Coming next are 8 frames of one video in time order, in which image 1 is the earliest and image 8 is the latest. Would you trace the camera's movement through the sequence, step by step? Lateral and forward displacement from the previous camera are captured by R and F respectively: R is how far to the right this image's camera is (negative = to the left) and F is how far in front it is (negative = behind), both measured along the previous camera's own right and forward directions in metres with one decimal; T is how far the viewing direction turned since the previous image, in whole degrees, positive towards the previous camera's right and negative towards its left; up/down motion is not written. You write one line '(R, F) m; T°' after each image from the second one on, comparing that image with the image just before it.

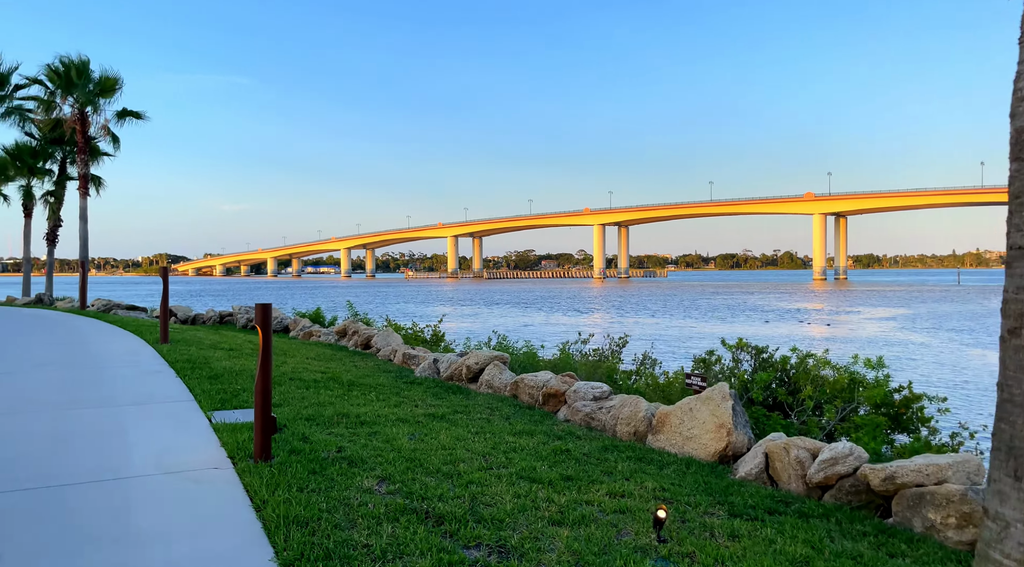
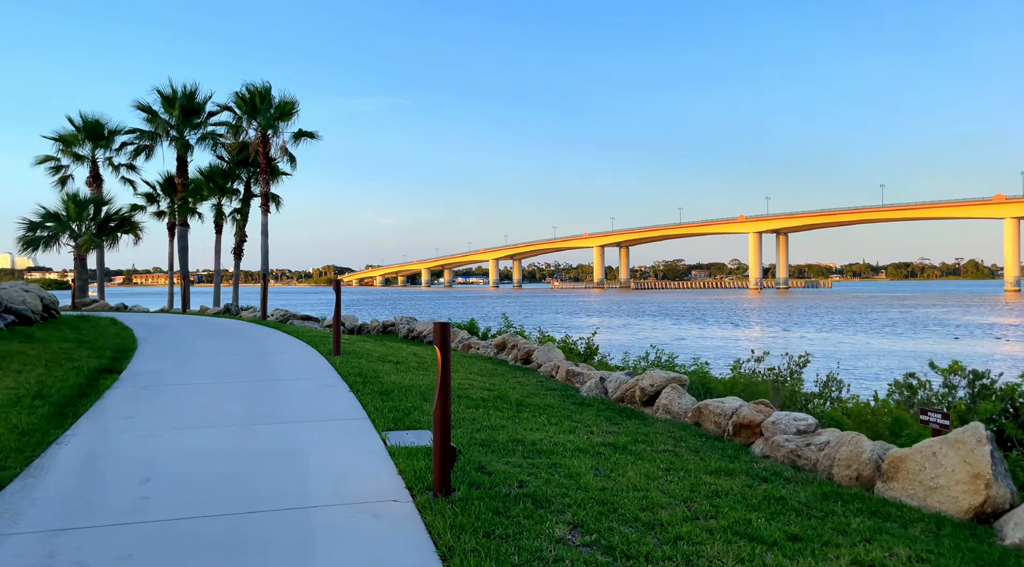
(-0.3, +0.6) m; -12°
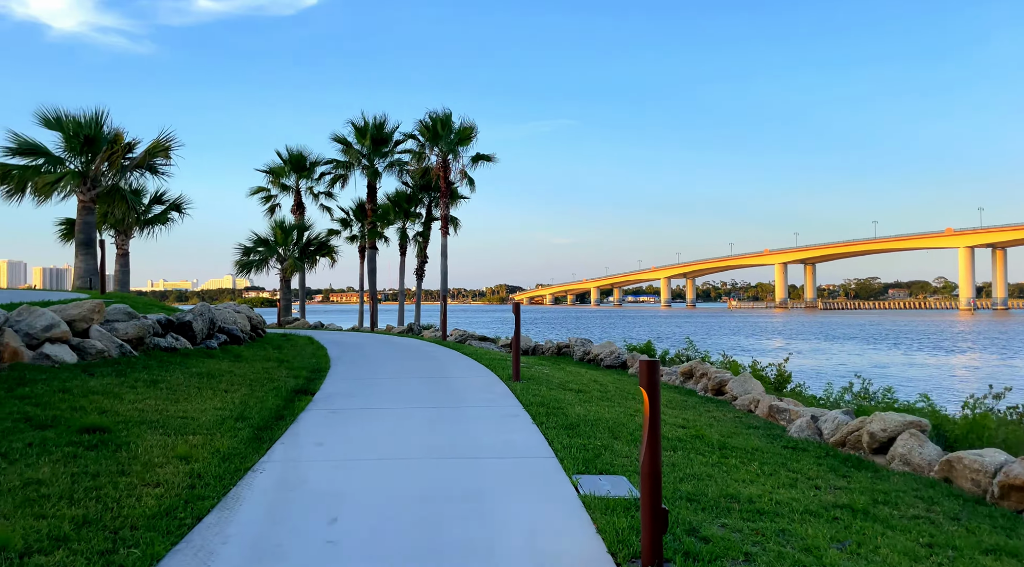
(-0.3, +0.6) m; -13°
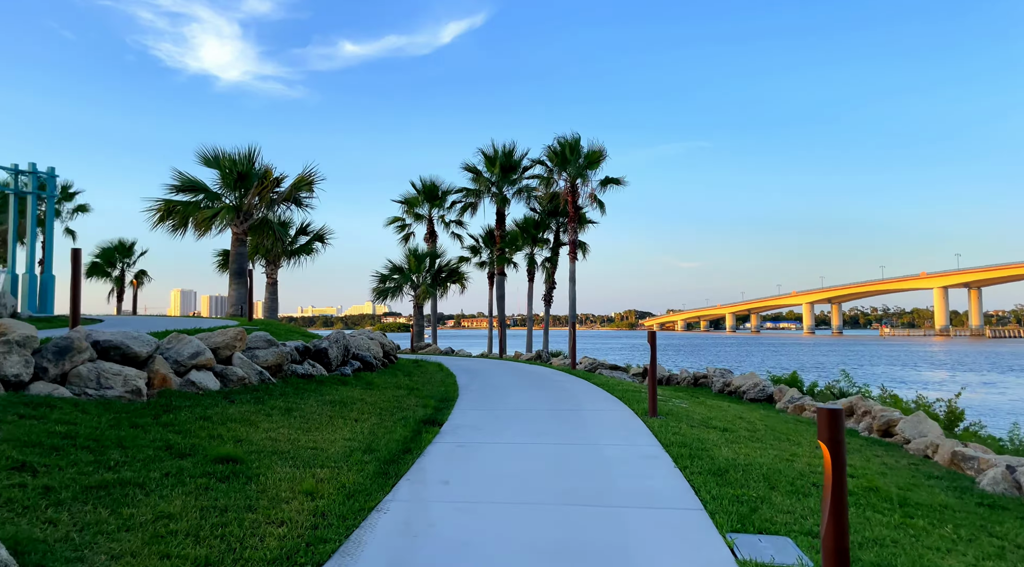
(-0.1, +0.5) m; -10°
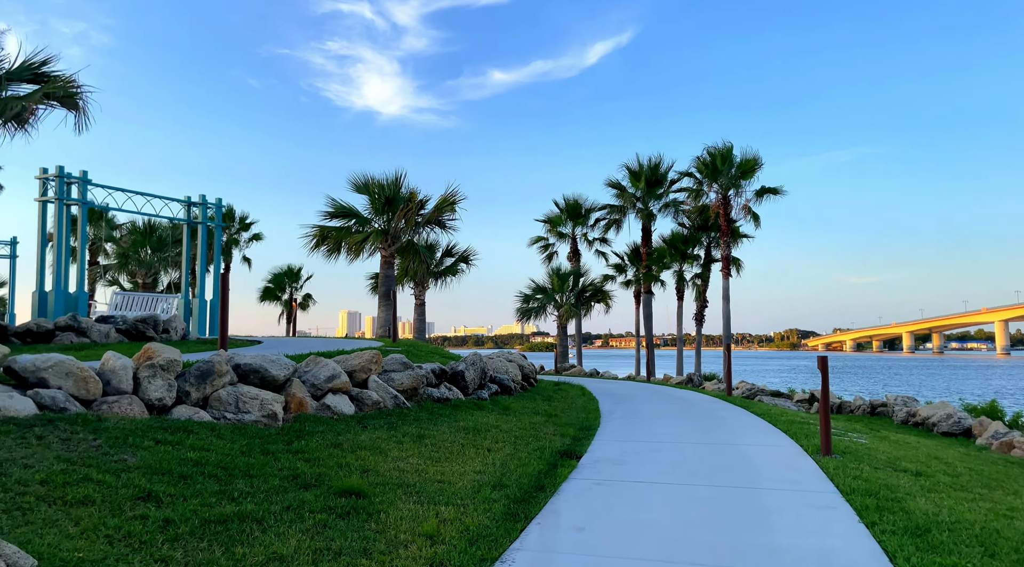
(+0.1, +0.7) m; -11°
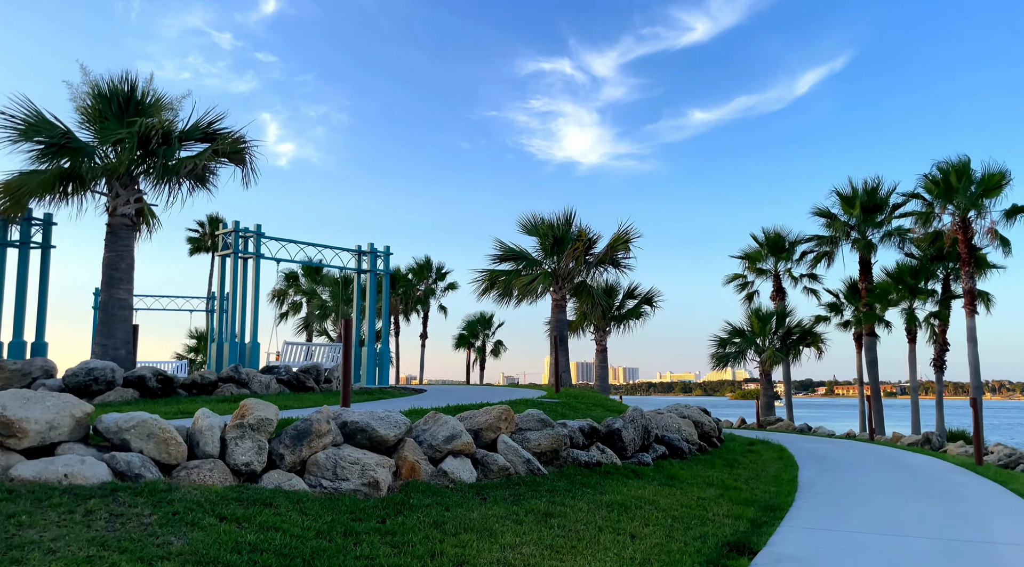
(+0.6, +1.7) m; -16°
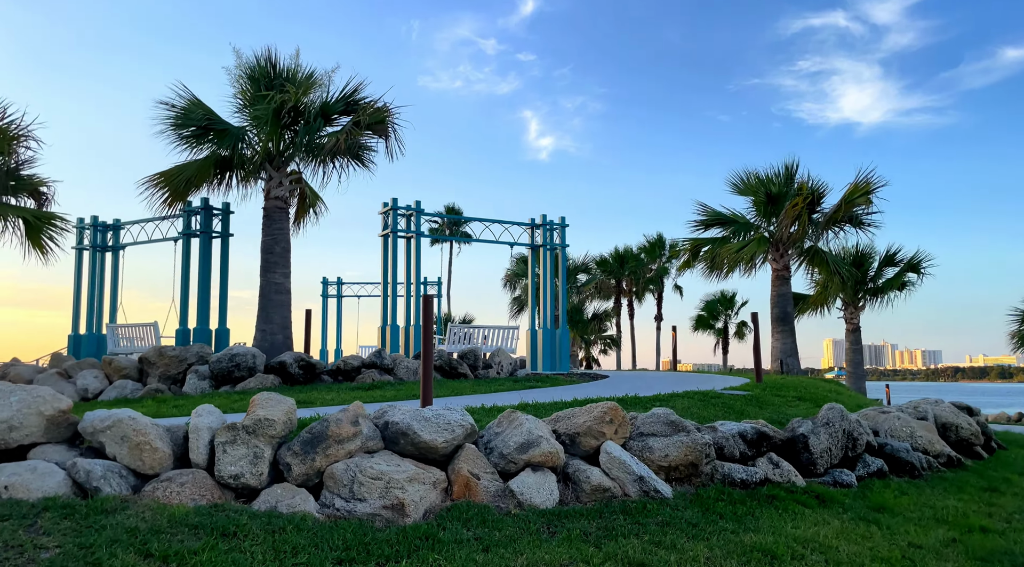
(+1.4, +2.4) m; -20°
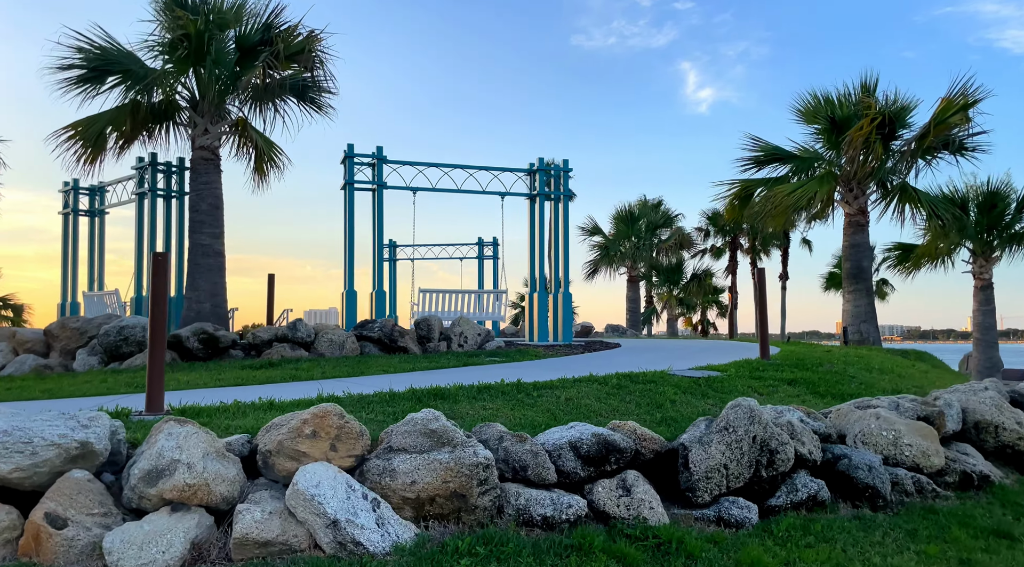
(+3.0, +2.5) m; -11°
